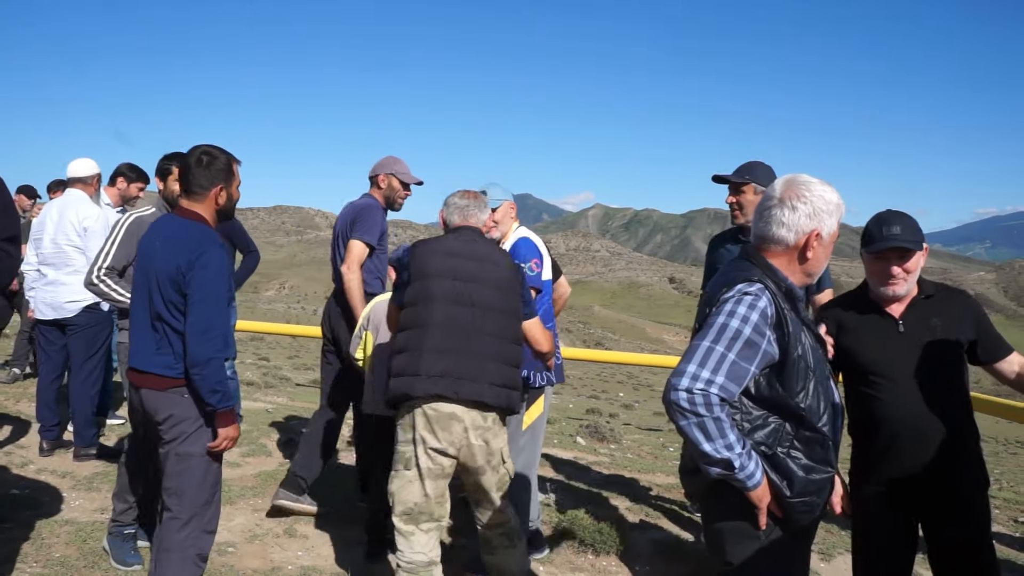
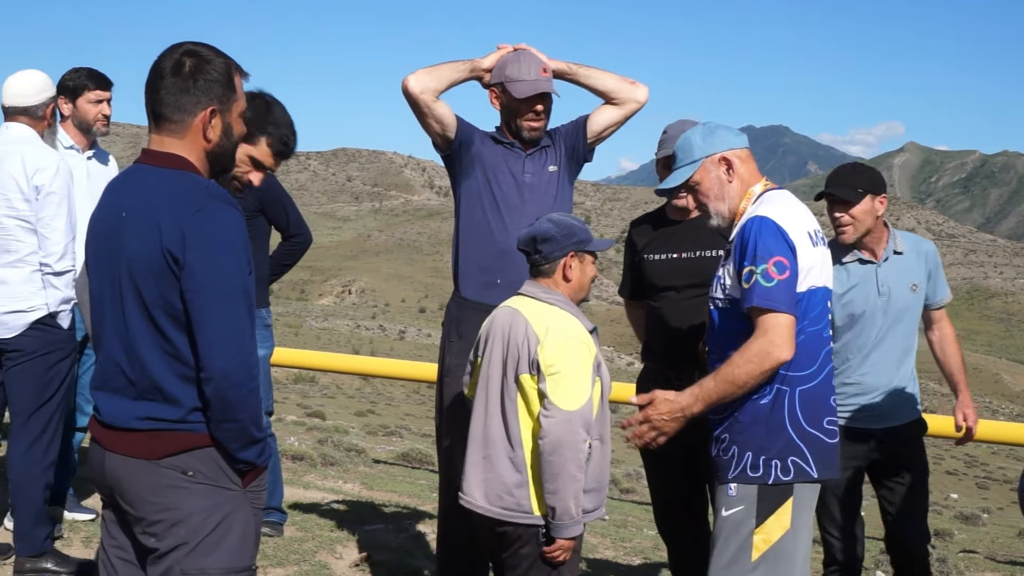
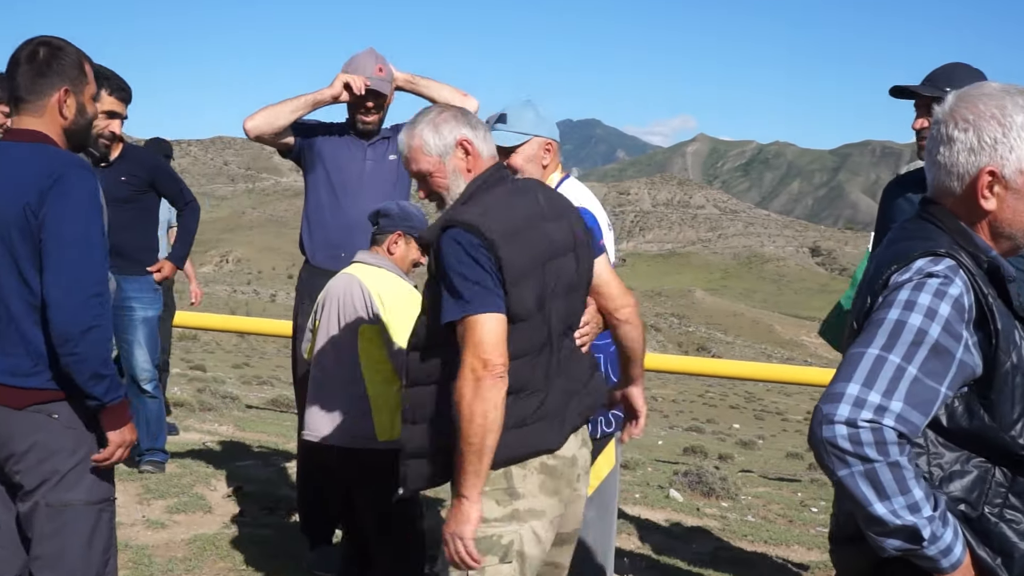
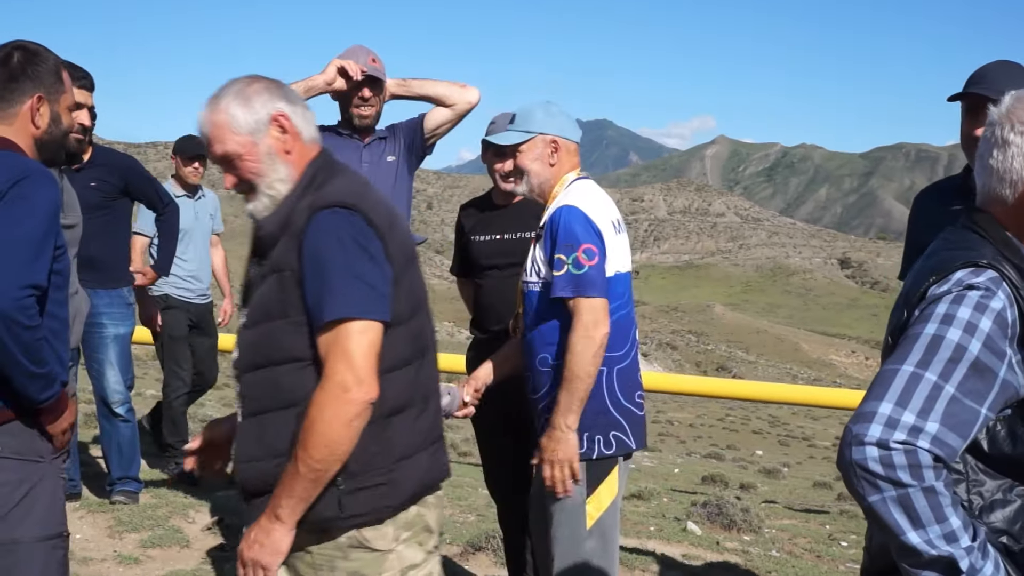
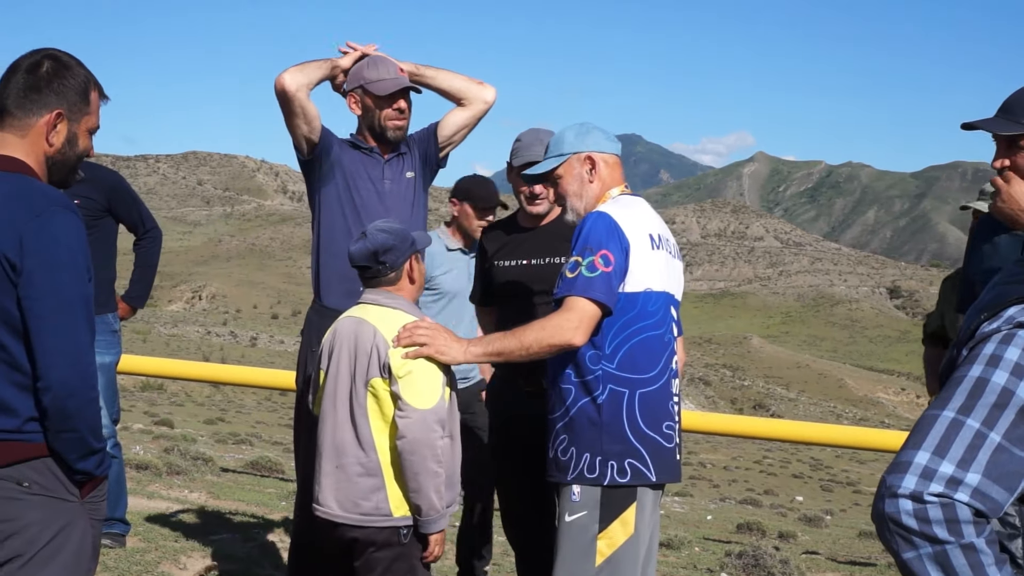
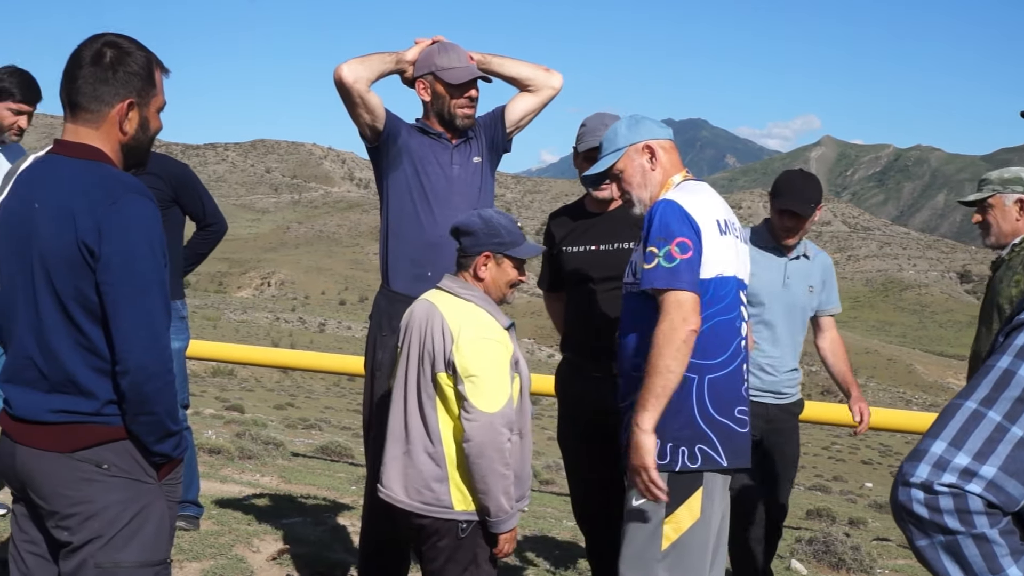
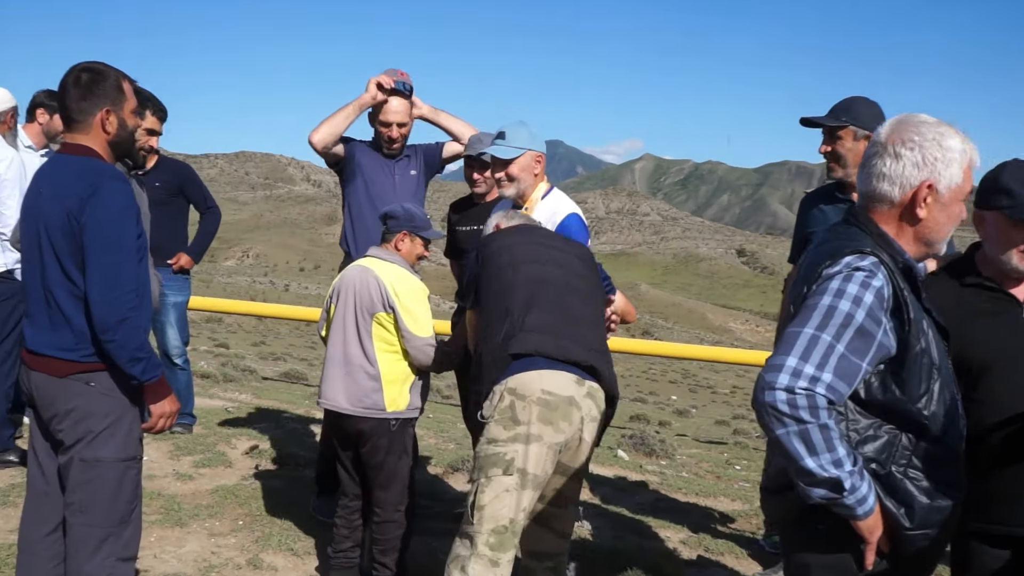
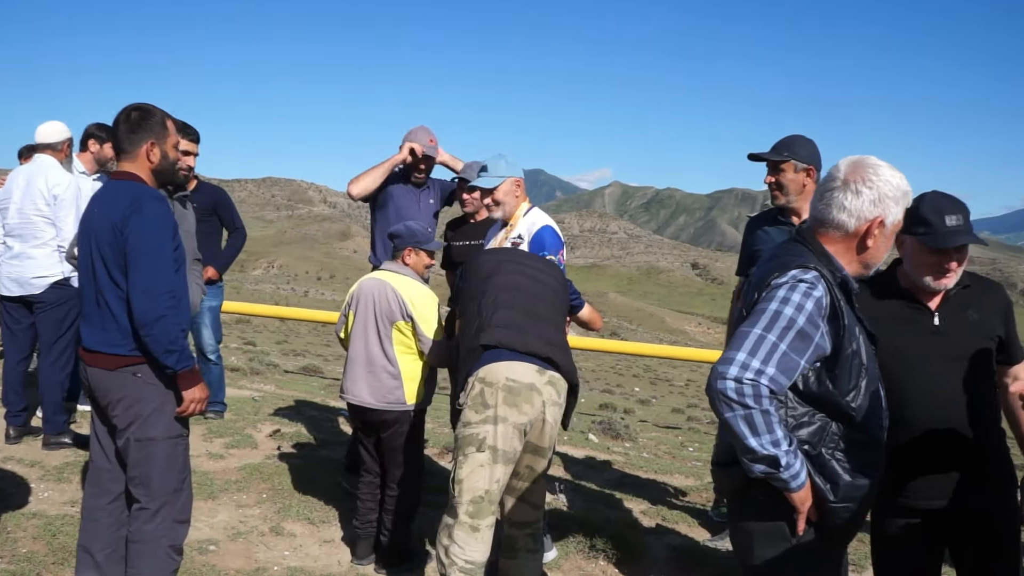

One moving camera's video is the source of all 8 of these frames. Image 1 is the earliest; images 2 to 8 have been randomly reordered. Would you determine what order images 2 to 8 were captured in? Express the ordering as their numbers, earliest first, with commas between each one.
8, 7, 3, 4, 5, 6, 2
